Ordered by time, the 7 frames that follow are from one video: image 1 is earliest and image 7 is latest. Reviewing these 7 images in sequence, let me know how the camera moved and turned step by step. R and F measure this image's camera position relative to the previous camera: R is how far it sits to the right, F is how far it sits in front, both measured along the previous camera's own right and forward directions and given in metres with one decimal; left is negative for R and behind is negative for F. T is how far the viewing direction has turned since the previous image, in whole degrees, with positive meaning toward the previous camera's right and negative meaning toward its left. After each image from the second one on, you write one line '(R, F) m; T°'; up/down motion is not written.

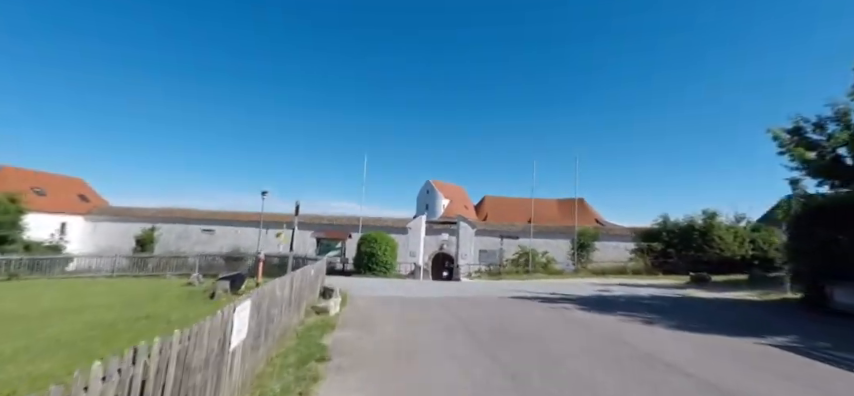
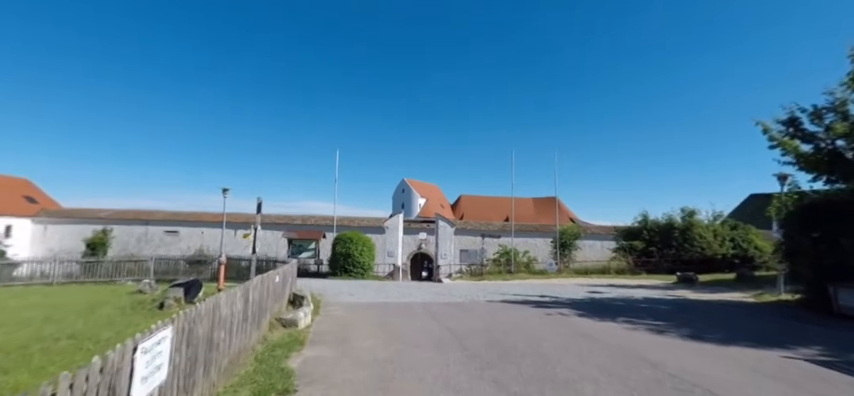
(-0.2, +1.4) m; +3°
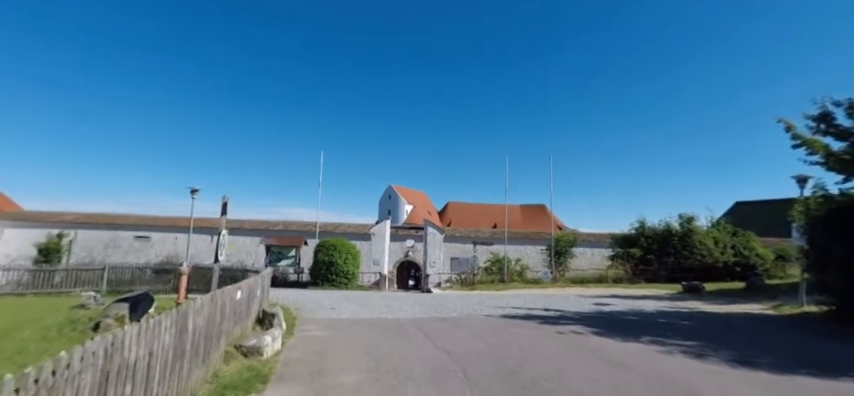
(-0.2, +1.7) m; +2°
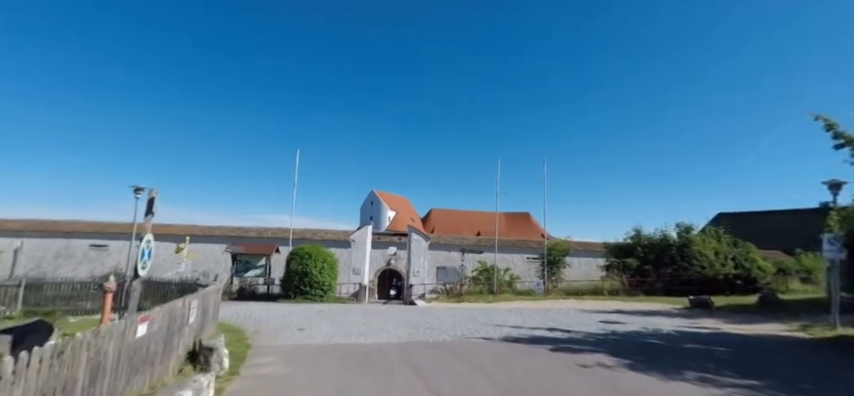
(-0.2, +2.2) m; +2°
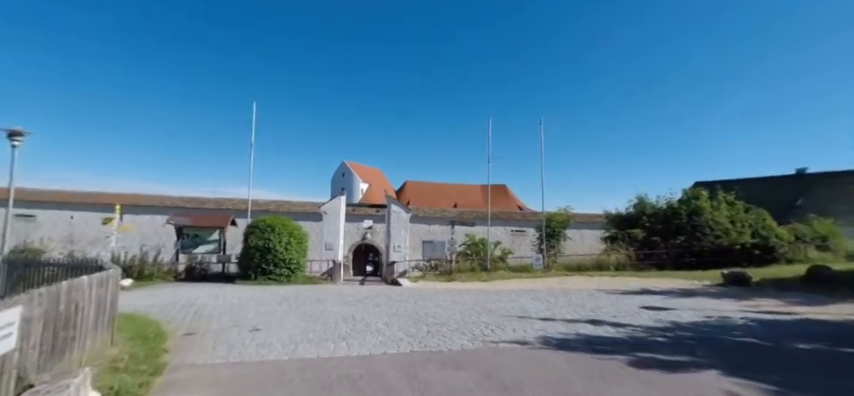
(-0.7, +3.8) m; +4°
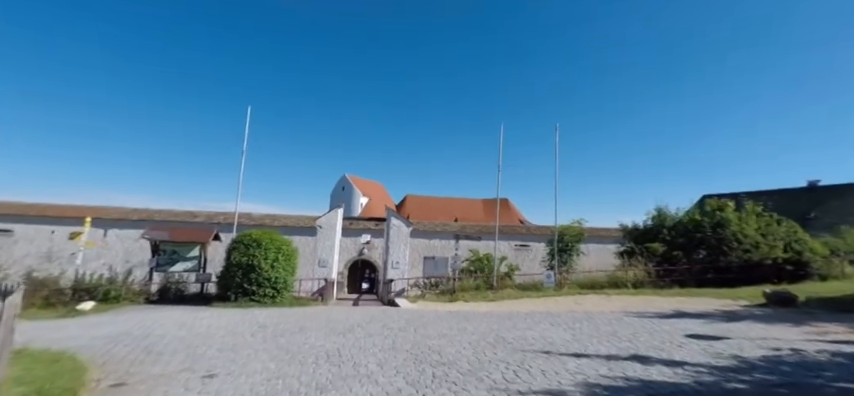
(-0.1, +2.0) m; 0°
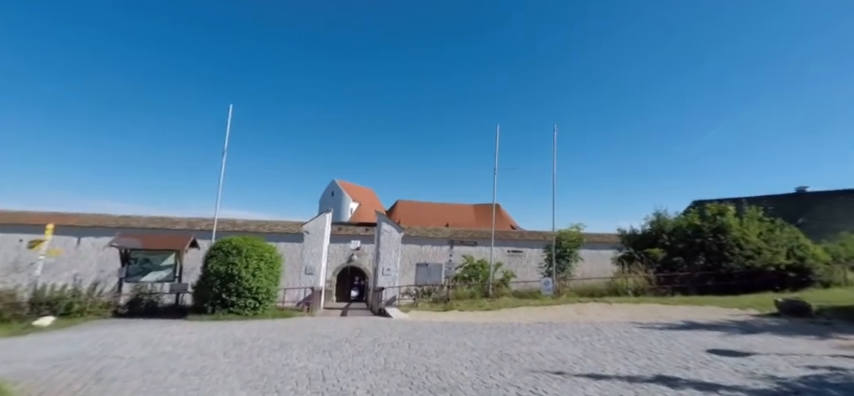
(-0.1, +1.1) m; +1°
